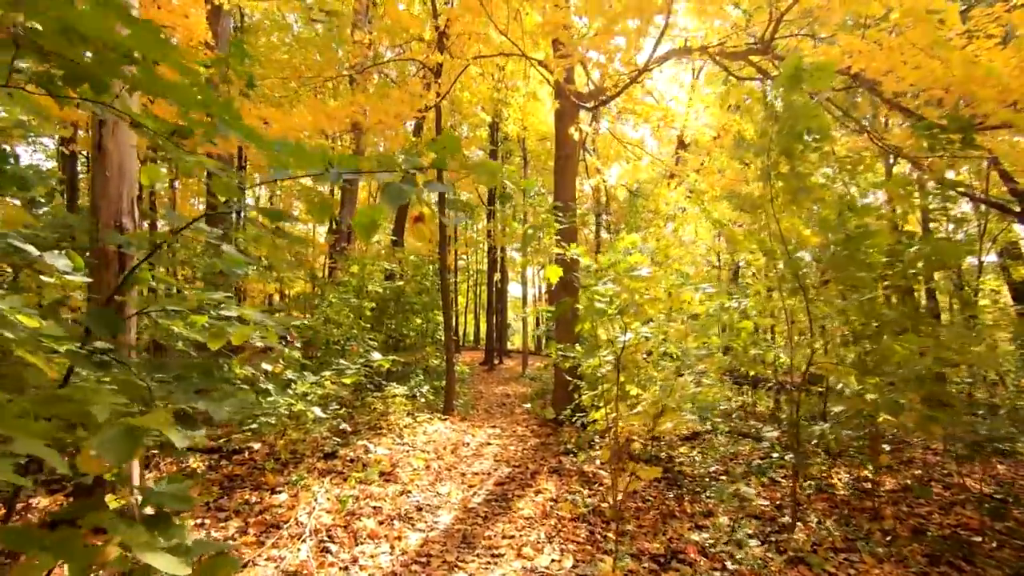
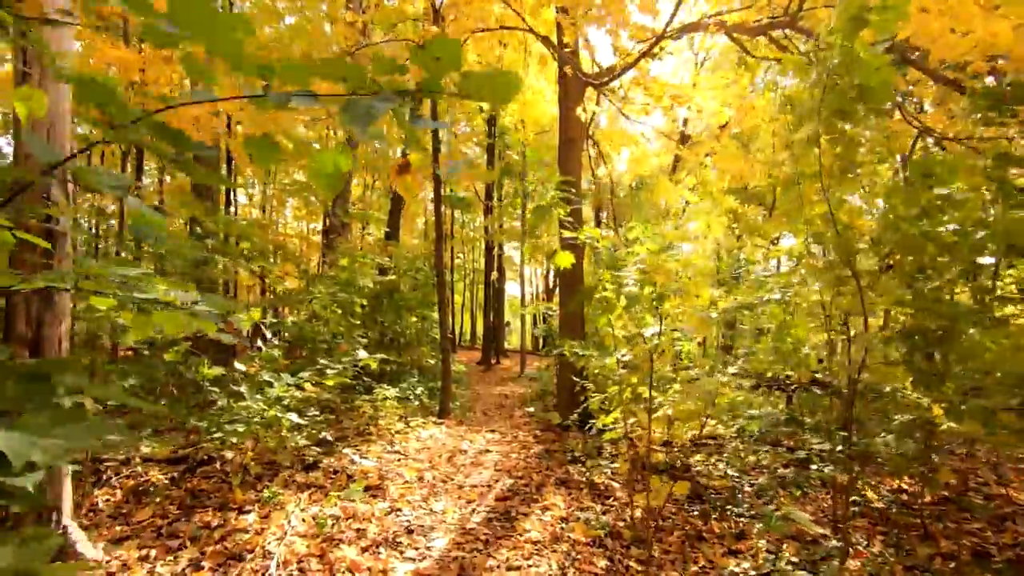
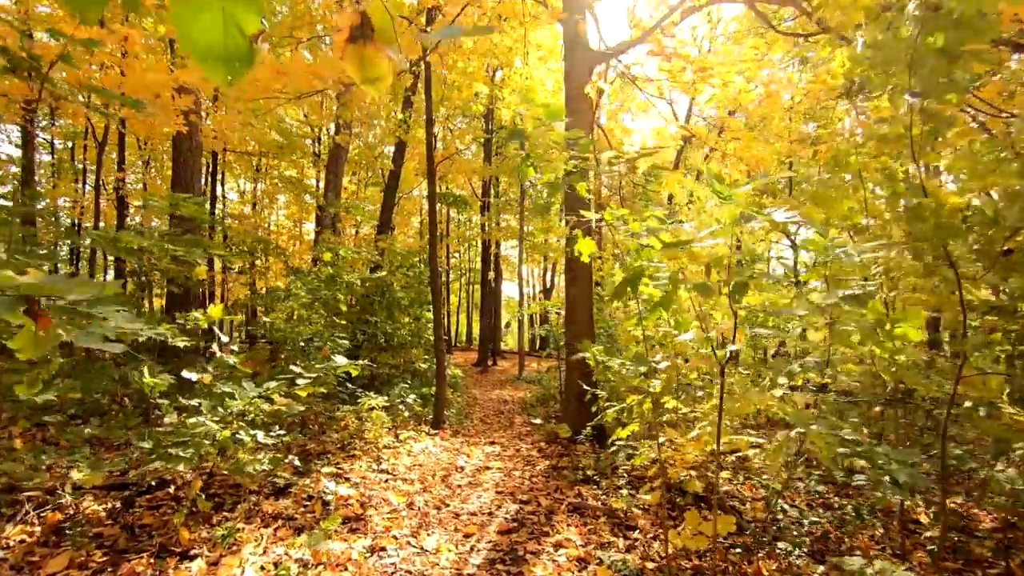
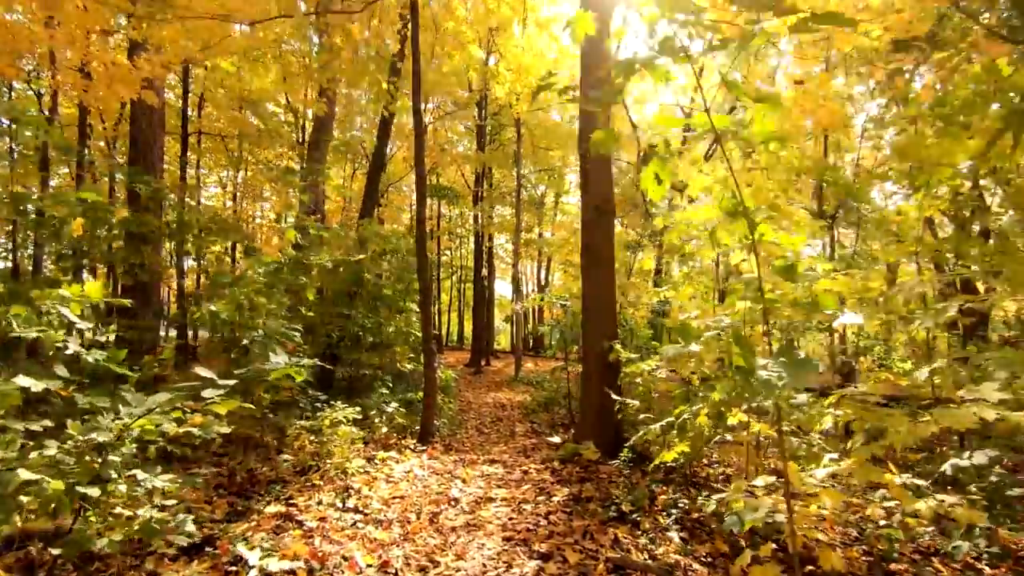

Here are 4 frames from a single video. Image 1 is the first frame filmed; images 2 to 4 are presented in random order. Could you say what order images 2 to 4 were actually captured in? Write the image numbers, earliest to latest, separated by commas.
2, 3, 4
